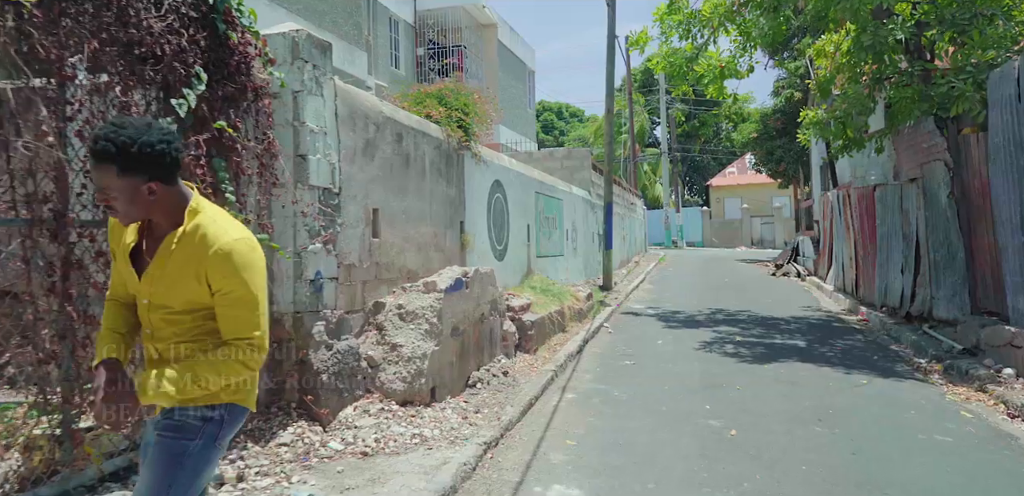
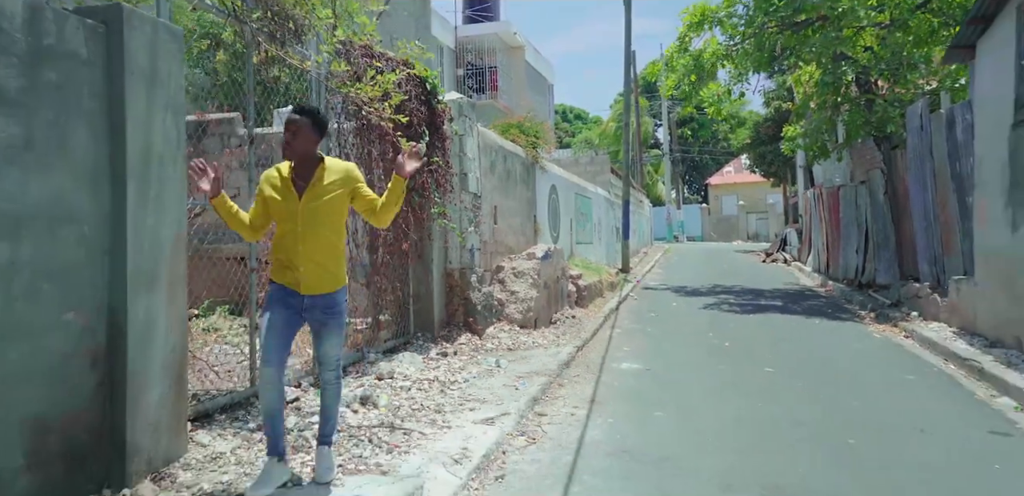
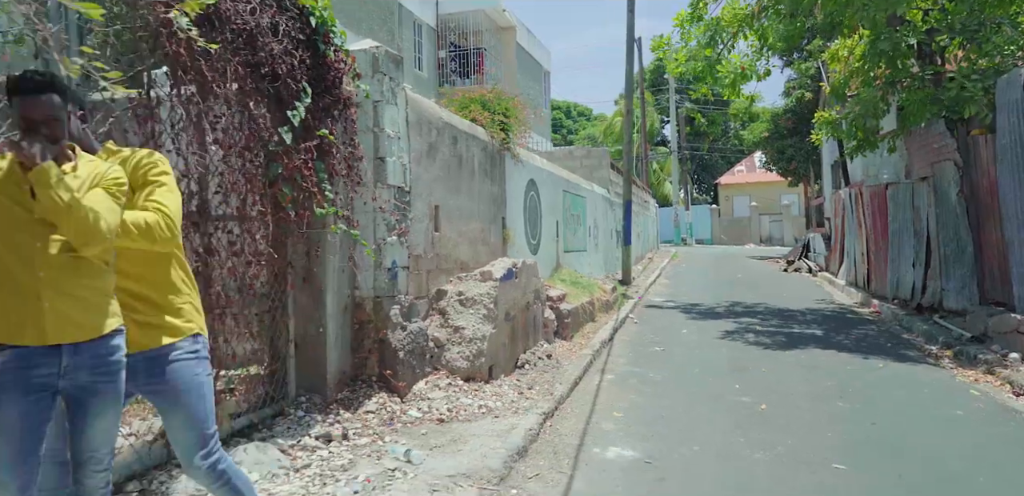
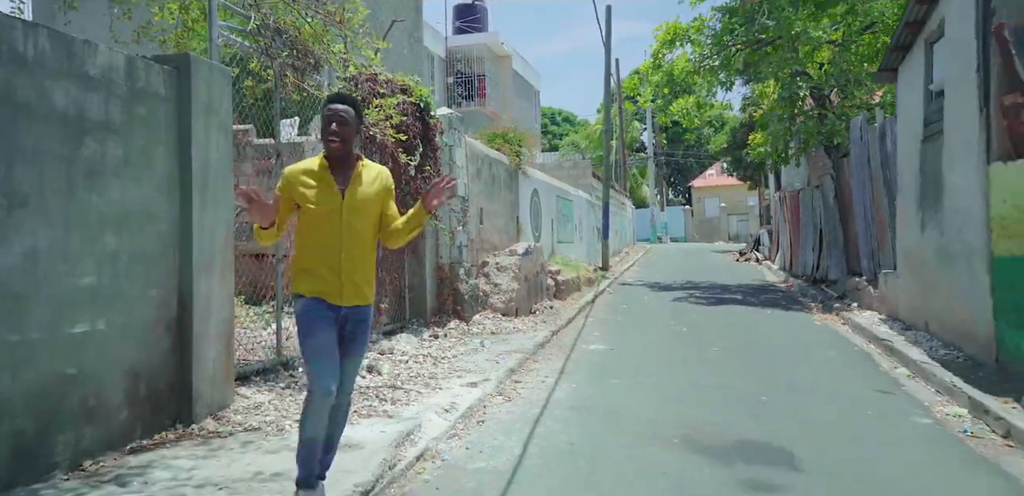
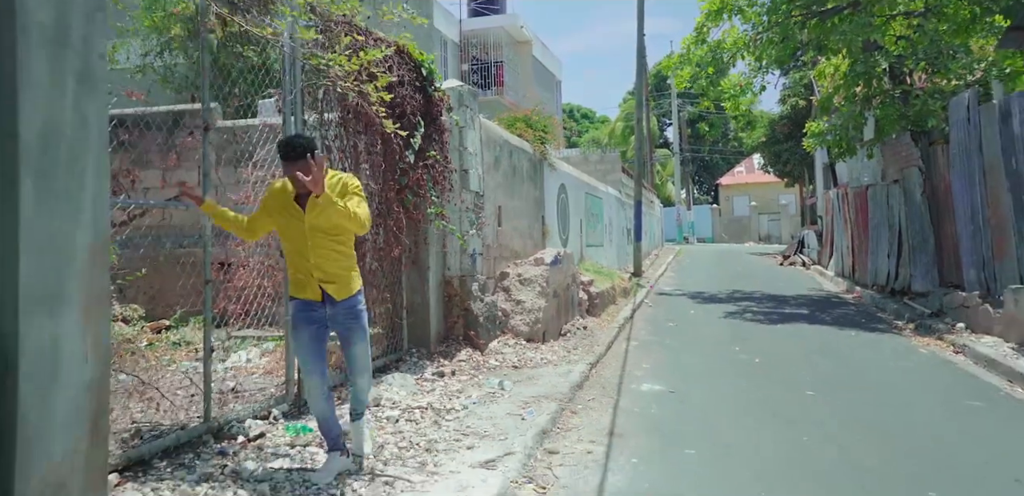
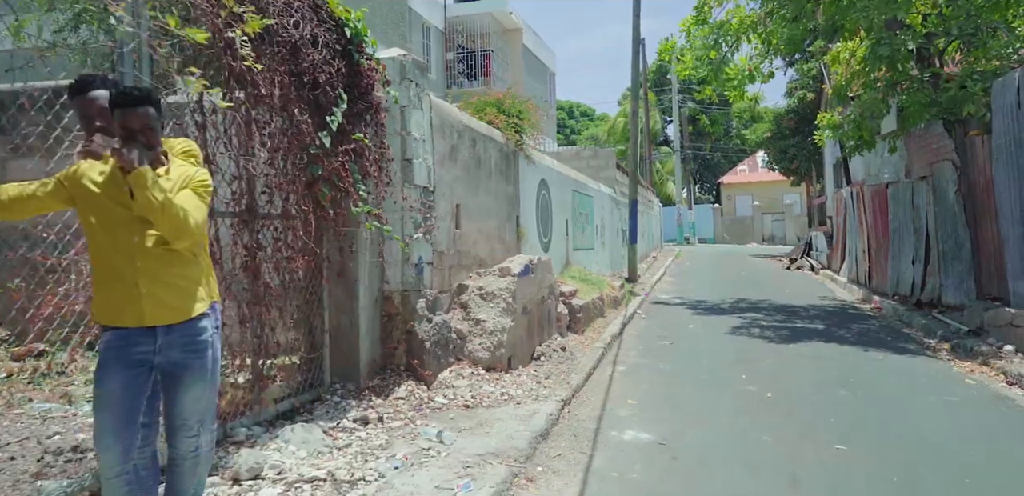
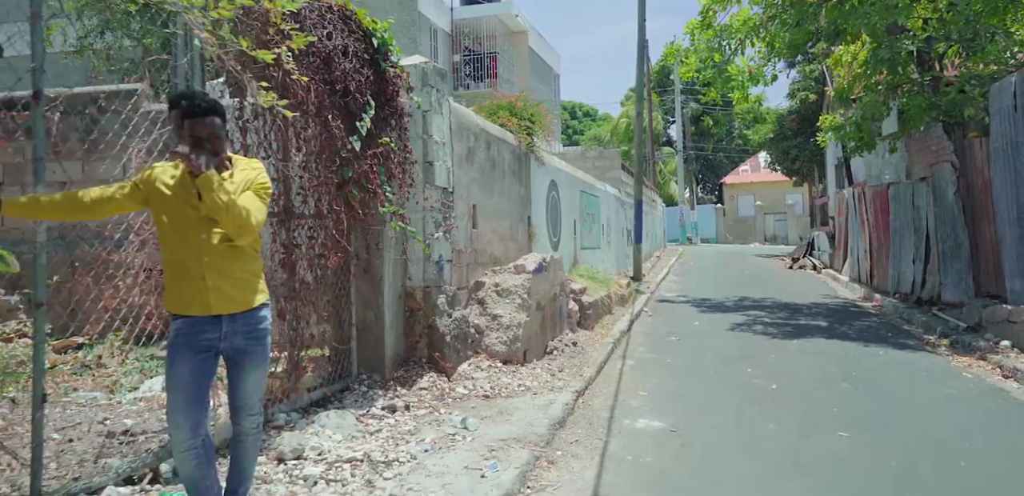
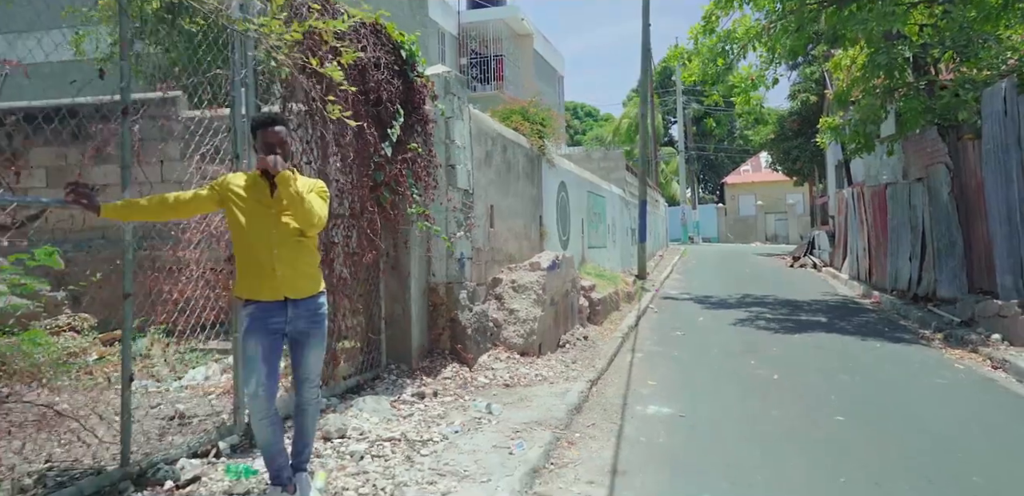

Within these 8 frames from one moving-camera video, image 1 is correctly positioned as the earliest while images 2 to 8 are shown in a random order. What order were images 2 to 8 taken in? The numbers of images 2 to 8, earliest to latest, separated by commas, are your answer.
3, 6, 7, 8, 5, 2, 4
